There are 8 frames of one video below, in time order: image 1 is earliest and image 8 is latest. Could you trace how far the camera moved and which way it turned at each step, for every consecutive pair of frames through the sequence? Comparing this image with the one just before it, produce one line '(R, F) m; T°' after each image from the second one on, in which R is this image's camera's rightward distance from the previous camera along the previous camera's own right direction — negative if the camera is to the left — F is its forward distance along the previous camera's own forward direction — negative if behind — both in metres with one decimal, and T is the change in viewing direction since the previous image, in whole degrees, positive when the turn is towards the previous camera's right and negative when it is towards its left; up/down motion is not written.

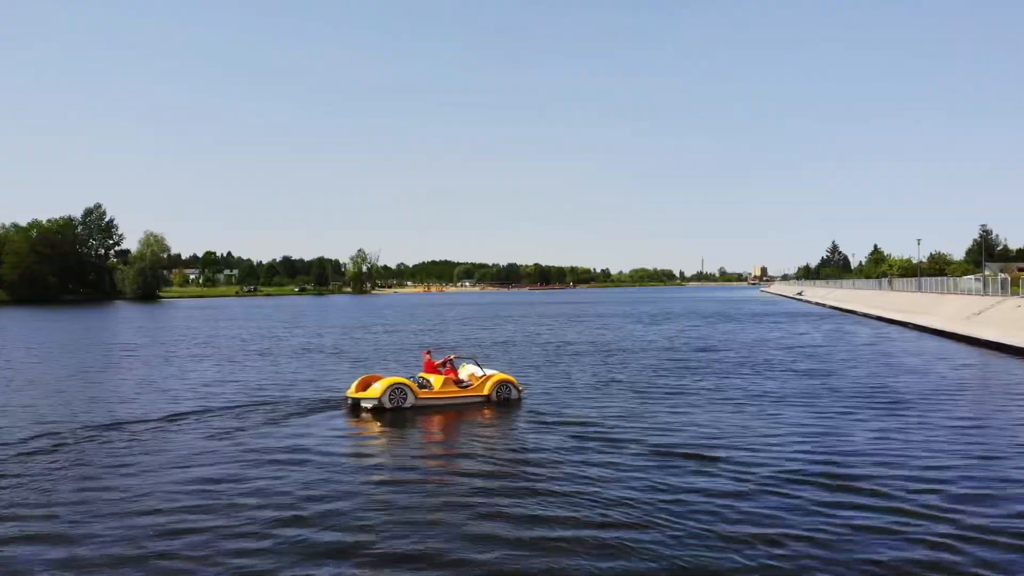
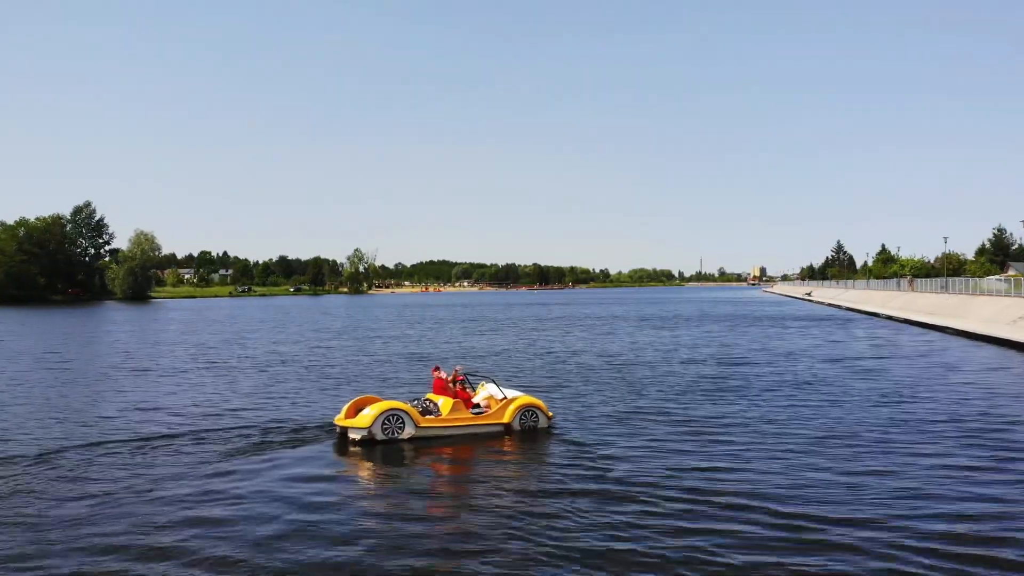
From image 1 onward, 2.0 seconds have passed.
(-0.6, +5.0) m; 0°
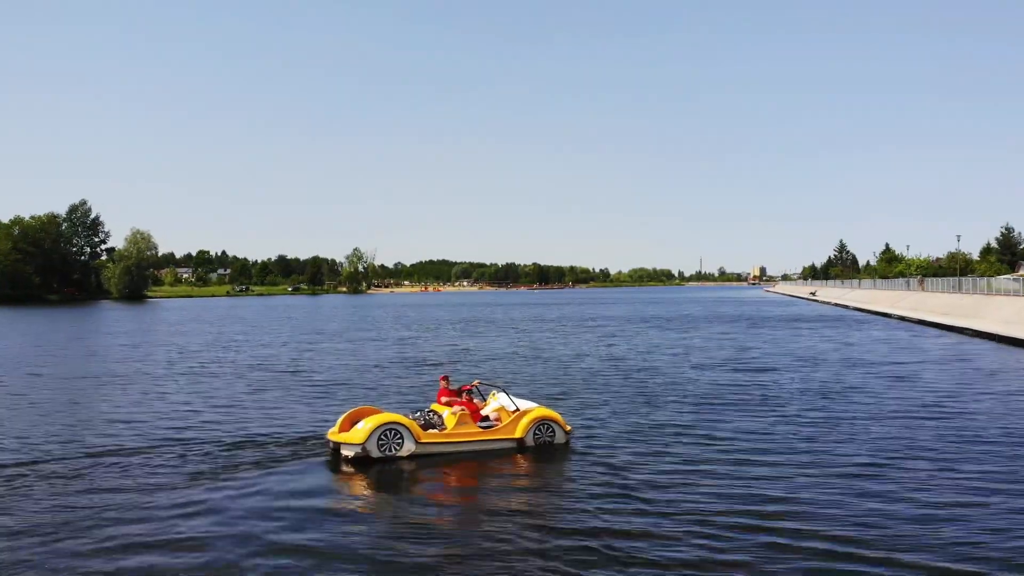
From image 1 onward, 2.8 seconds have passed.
(-0.3, +2.2) m; 0°
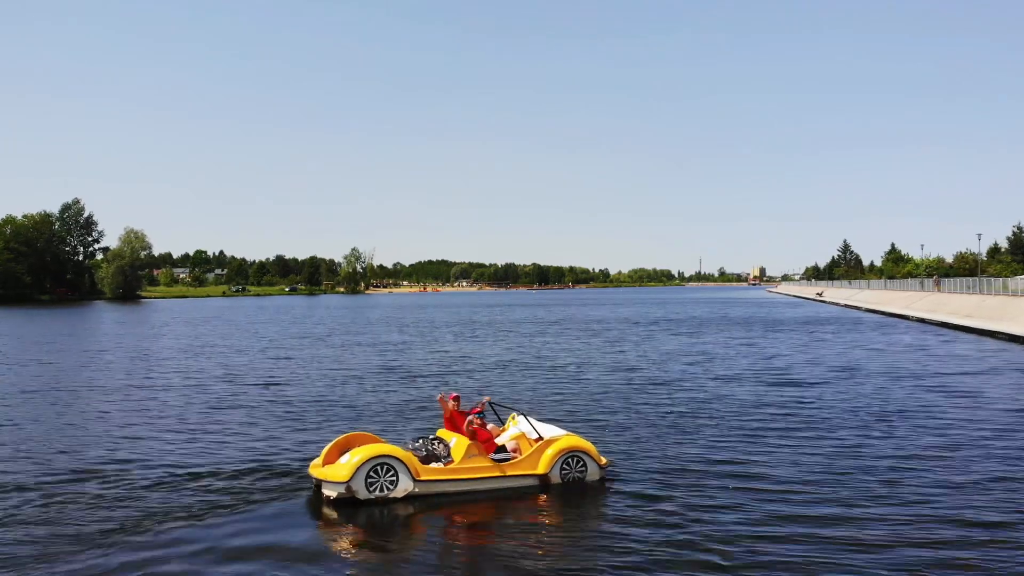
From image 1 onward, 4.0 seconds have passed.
(-0.4, +3.4) m; 0°
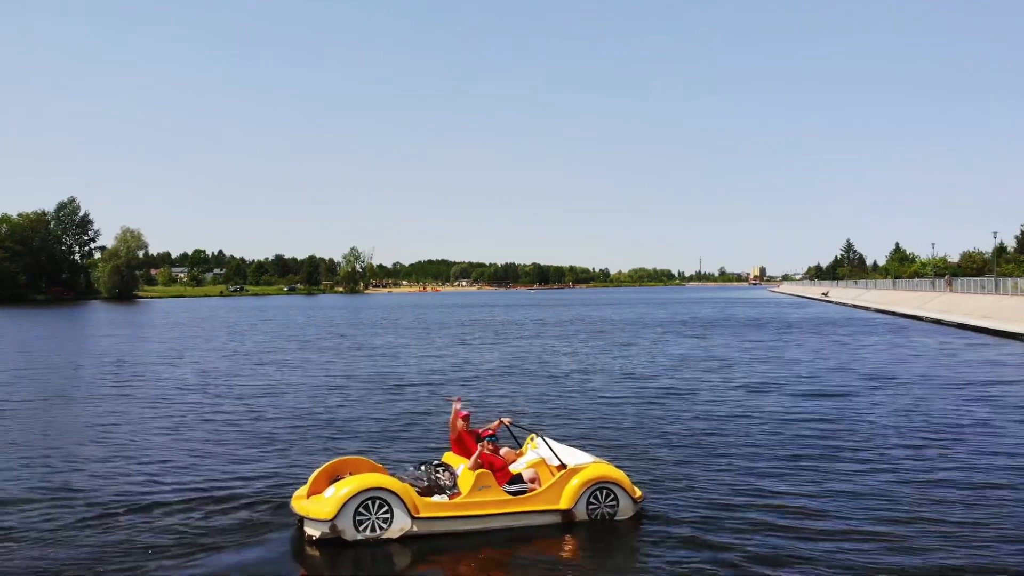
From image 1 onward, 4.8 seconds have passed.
(-0.2, +2.2) m; 0°
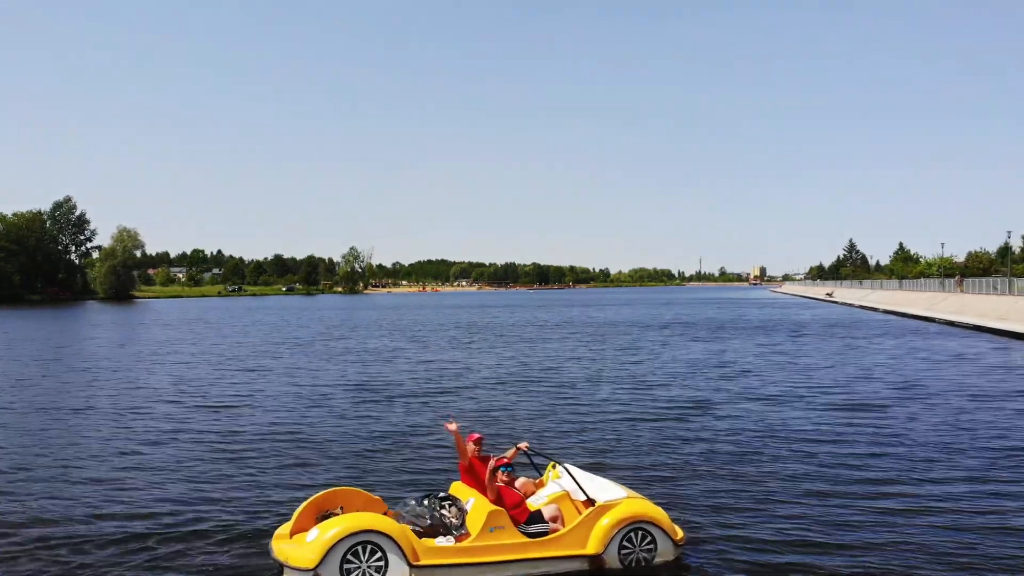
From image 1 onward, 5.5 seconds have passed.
(-0.2, +2.0) m; 0°
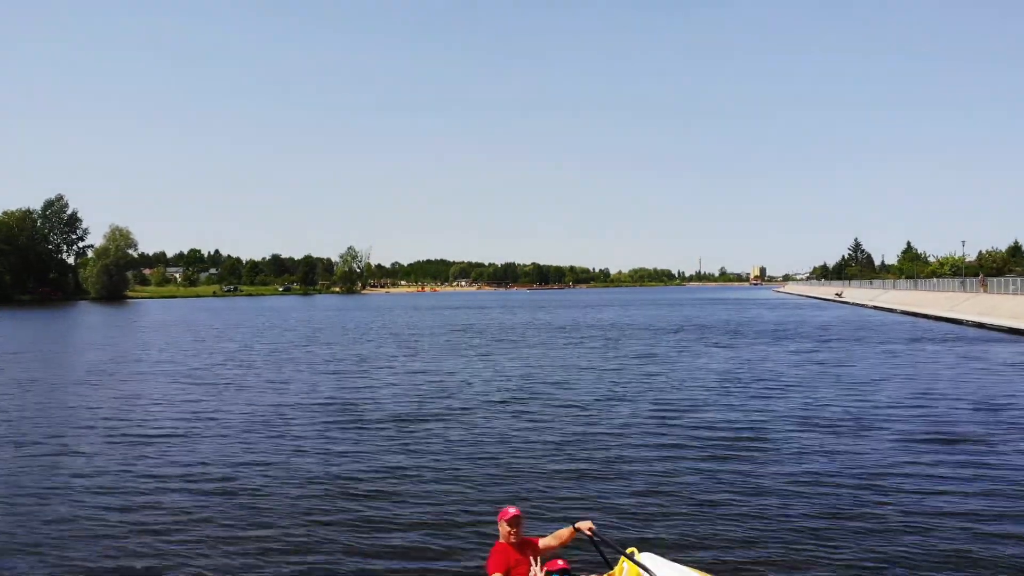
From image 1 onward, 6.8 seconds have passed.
(-0.5, +3.9) m; 0°
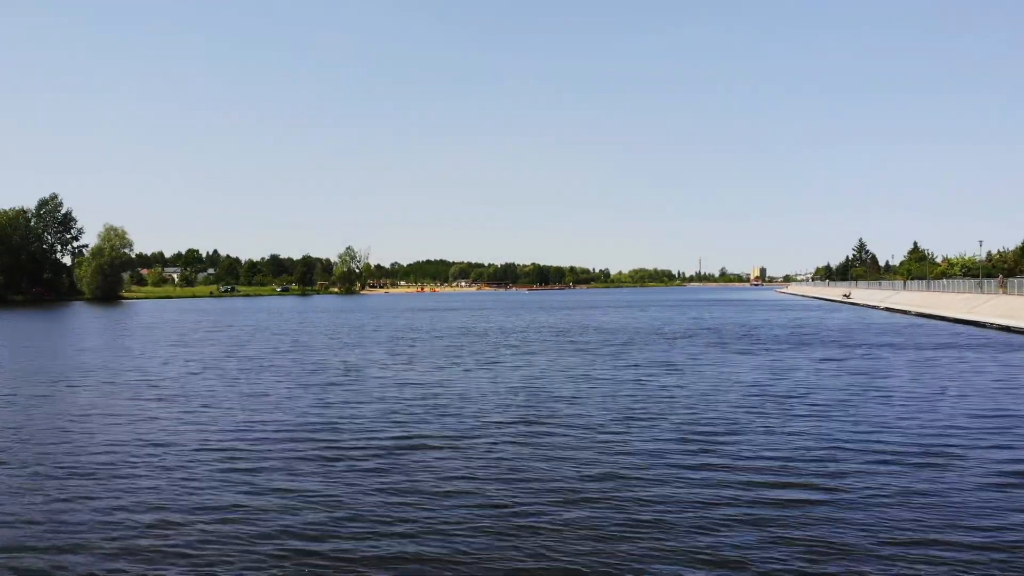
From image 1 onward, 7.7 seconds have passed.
(-0.4, +3.0) m; 0°
